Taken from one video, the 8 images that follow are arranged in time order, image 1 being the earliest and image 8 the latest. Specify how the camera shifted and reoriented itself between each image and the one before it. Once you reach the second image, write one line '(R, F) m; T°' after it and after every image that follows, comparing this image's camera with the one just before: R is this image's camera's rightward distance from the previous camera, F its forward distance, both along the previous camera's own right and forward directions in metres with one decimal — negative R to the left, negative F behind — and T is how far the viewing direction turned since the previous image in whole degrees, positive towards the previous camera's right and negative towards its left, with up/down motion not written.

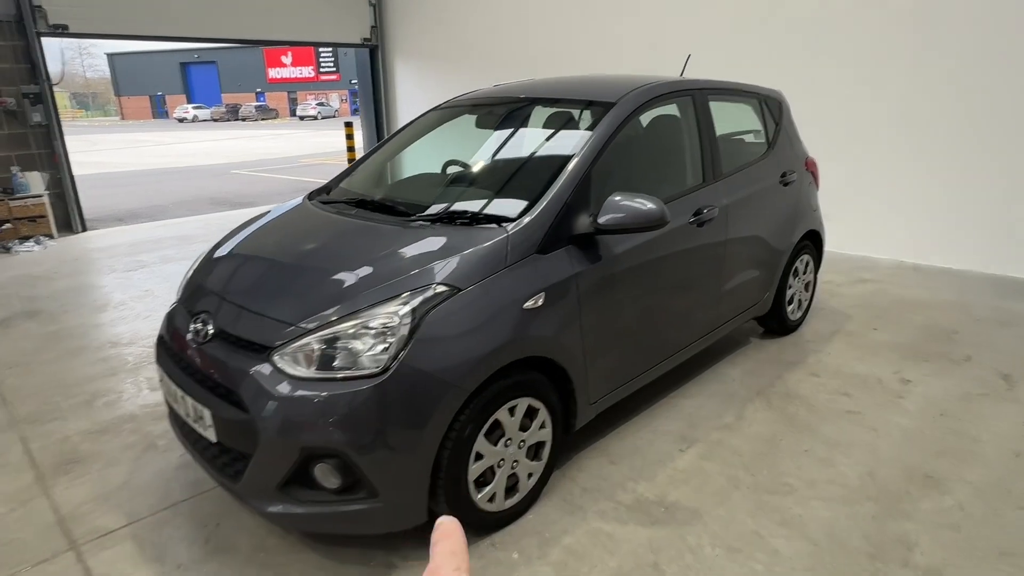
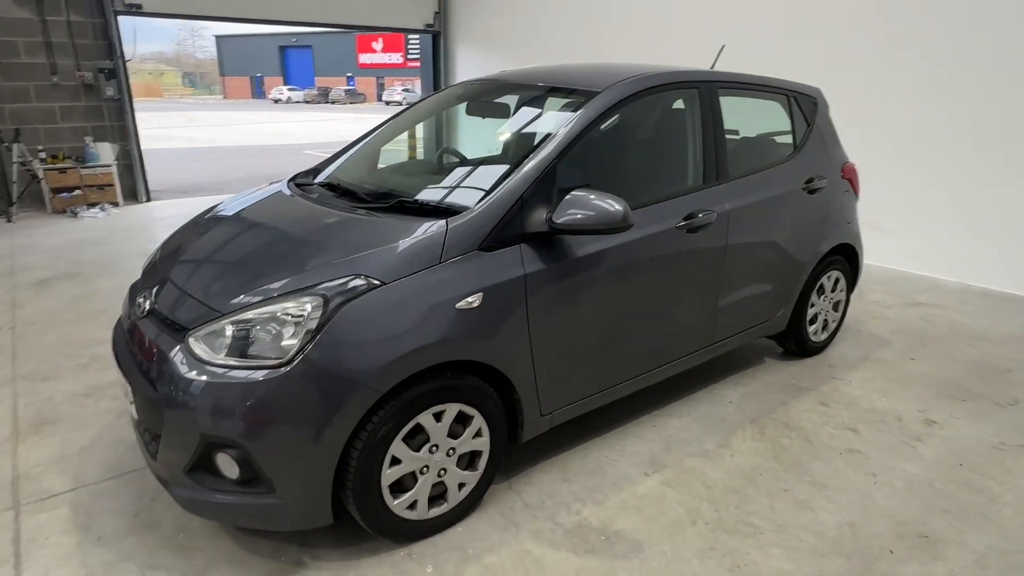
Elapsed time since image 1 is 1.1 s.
(+0.4, +0.2) m; -7°
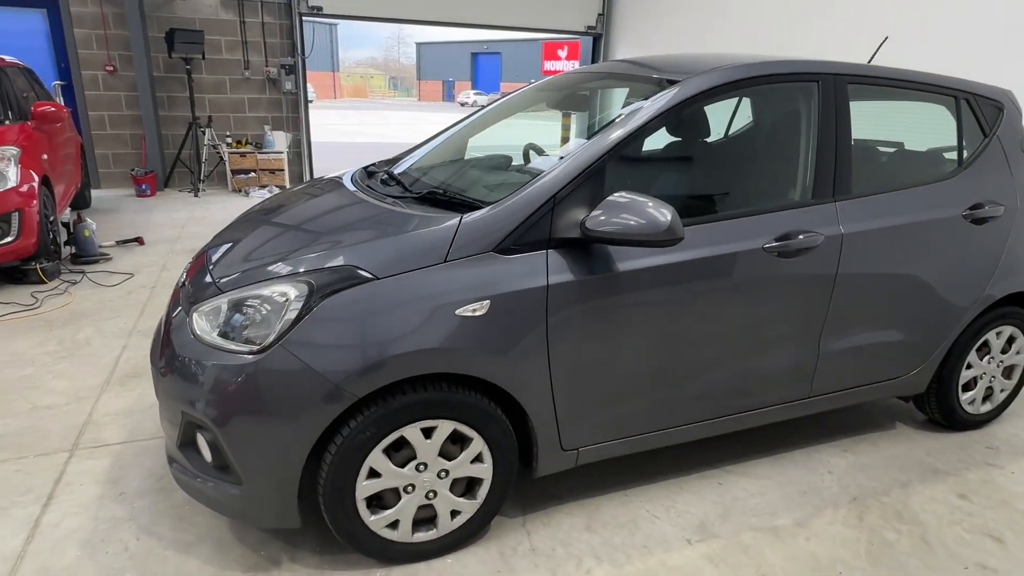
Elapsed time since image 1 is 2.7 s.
(+0.4, +0.3) m; -15°
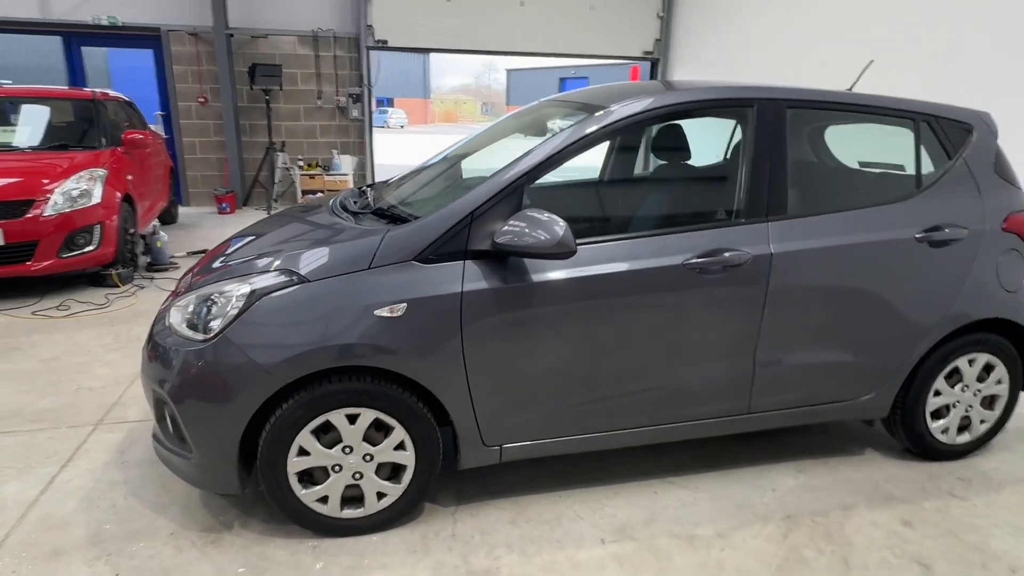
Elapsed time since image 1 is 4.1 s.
(+0.5, -0.2) m; -8°
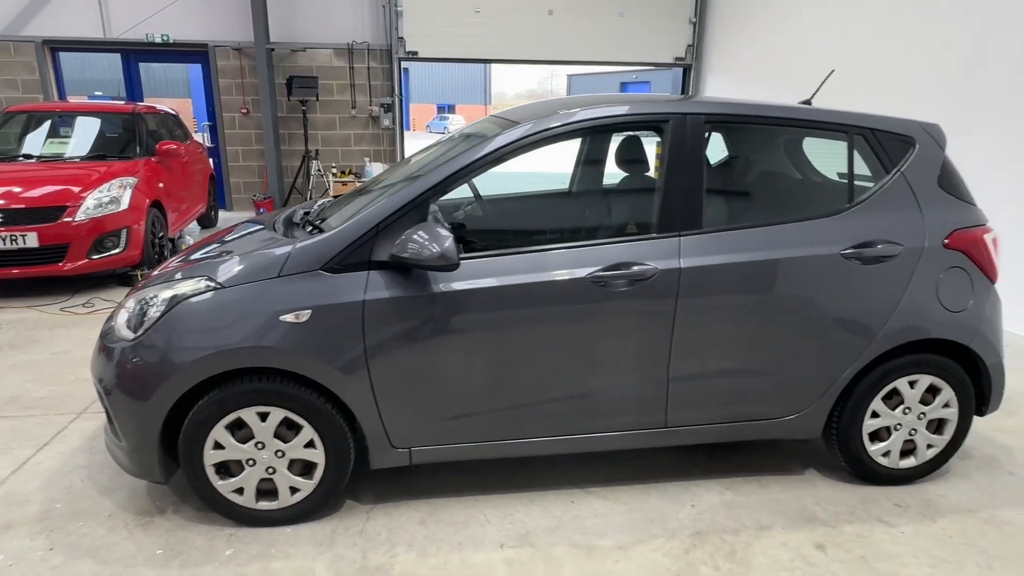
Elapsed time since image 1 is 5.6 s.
(+0.5, 0.0) m; -6°
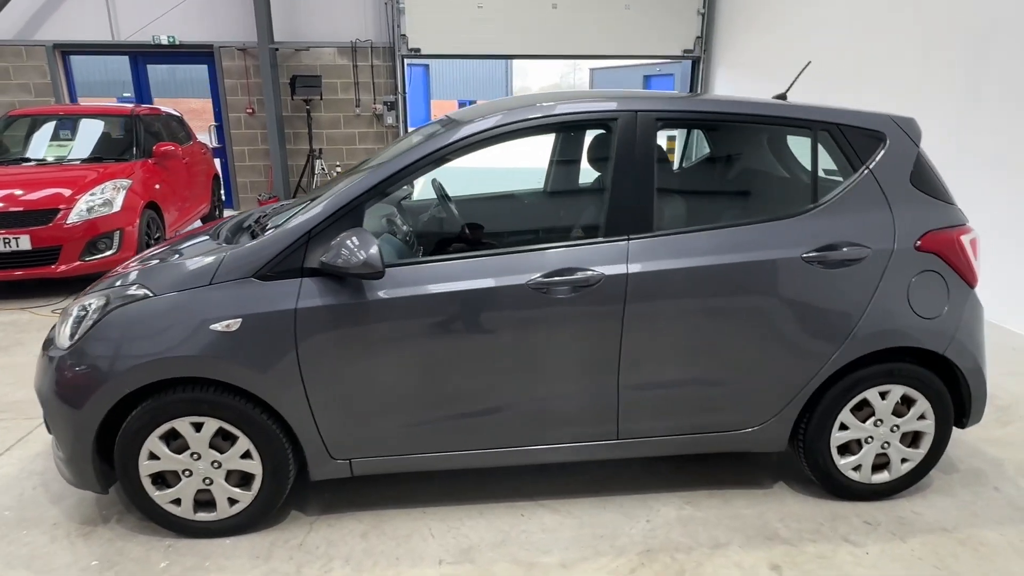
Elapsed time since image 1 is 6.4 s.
(+0.3, +0.1) m; -2°
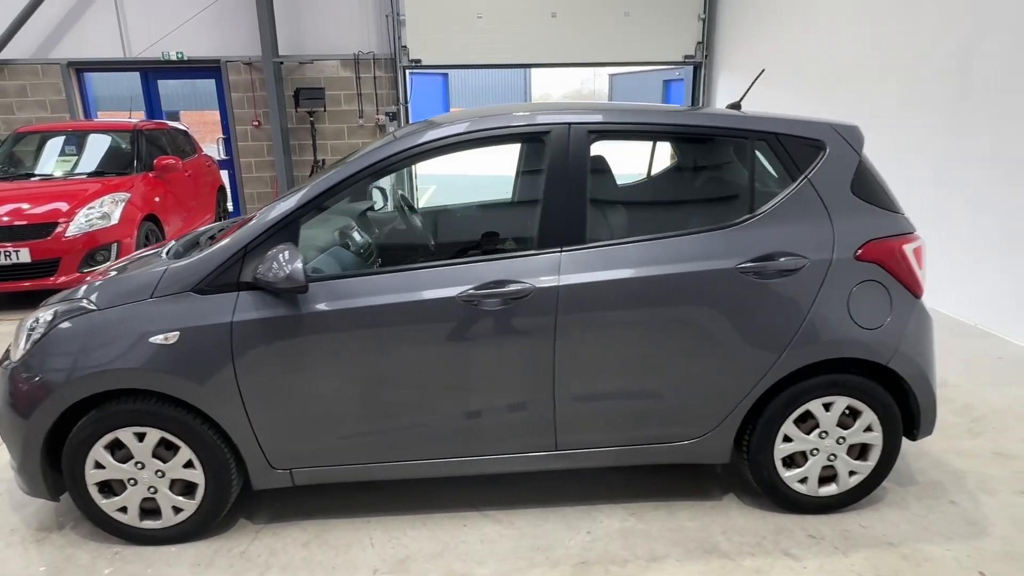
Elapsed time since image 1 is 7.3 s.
(+0.3, 0.0) m; -2°
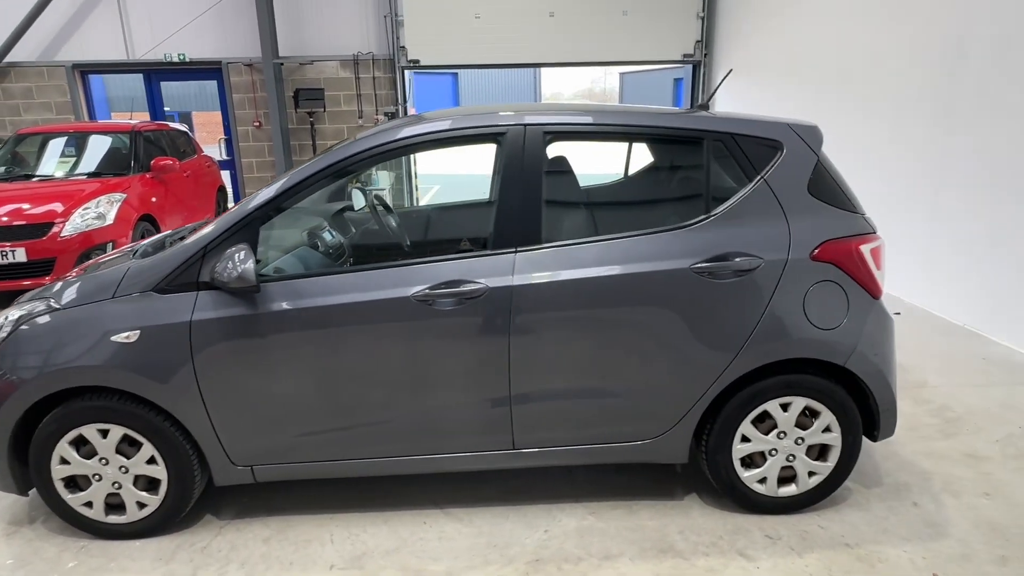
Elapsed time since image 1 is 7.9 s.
(+0.2, 0.0) m; -1°
